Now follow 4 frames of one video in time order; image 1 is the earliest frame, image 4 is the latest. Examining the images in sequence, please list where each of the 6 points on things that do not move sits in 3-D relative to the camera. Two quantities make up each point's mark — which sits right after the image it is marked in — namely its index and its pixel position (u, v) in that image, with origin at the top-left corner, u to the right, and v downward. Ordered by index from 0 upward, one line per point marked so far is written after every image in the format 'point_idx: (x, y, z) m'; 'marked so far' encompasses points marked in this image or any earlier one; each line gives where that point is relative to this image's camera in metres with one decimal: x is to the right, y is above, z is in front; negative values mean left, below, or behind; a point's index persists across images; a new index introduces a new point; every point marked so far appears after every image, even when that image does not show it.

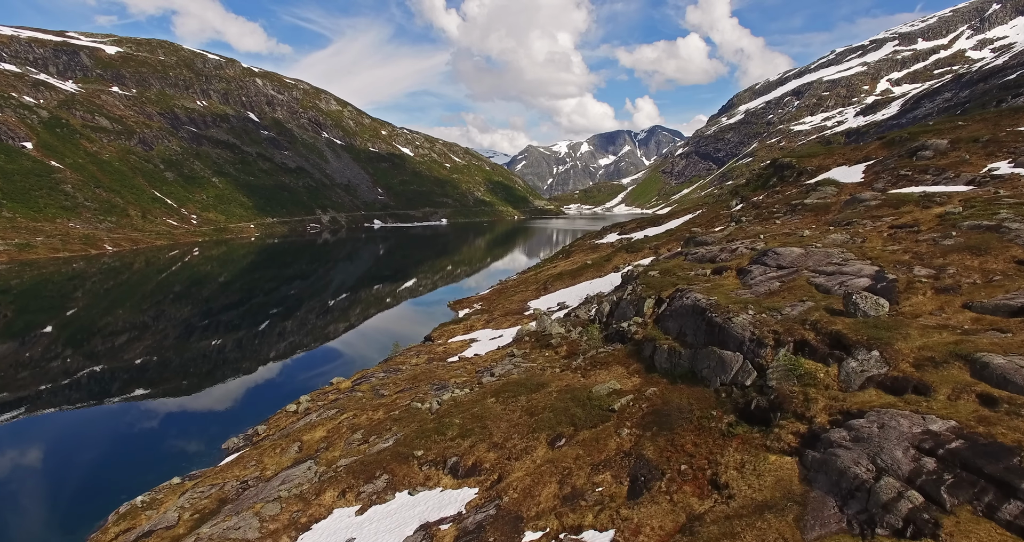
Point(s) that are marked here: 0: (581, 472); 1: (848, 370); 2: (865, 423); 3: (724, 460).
0: (+3.0, -8.8, +19.7) m
1: (+12.6, -3.7, +16.9) m
2: (+11.2, -4.8, +14.3) m
3: (+7.9, -7.0, +16.8) m
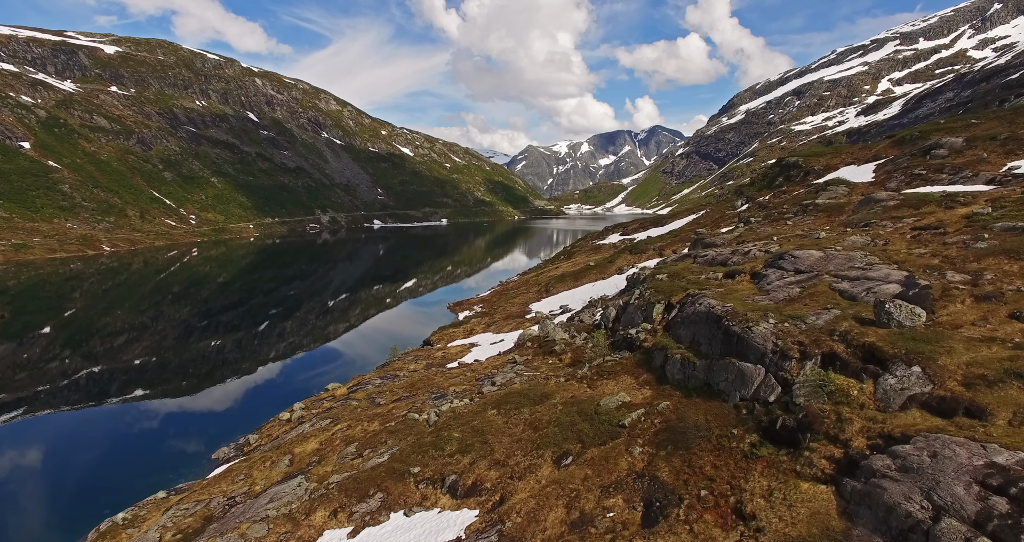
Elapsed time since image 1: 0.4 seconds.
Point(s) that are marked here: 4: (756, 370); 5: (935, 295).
0: (+3.1, -9.0, +18.2) m
1: (+12.7, -4.0, +15.4) m
2: (+11.3, -5.1, +12.7) m
3: (+8.0, -7.3, +15.2) m
4: (+10.3, -4.2, +19.1) m
5: (+17.6, -1.0, +18.8) m
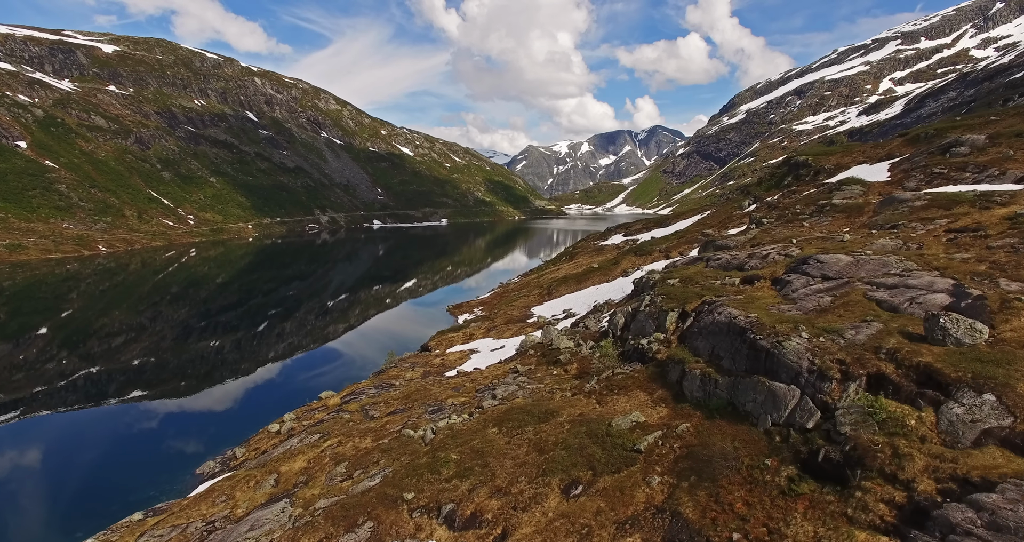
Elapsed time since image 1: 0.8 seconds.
0: (+3.3, -9.4, +16.1) m
1: (+12.9, -4.3, +13.3) m
2: (+11.5, -5.4, +10.6) m
3: (+8.2, -7.6, +13.1) m
4: (+10.5, -4.5, +17.0) m
5: (+17.8, -1.3, +16.7) m
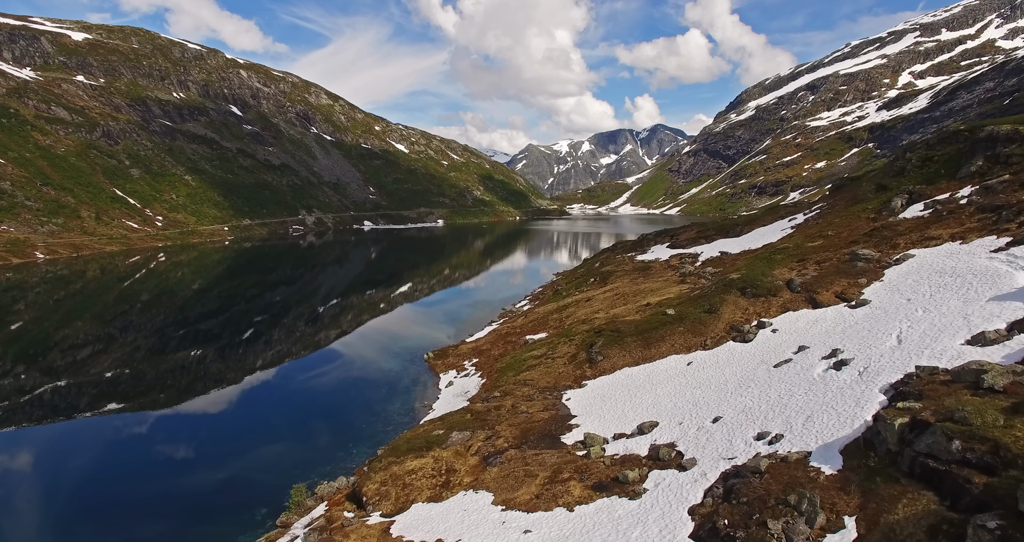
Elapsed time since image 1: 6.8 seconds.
0: (+4.6, -13.7, -12.8) m
1: (+14.2, -8.7, -15.6) m
2: (+12.8, -9.8, -18.3) m
3: (+9.5, -12.0, -15.8) m
4: (+11.8, -8.9, -11.9) m
5: (+19.1, -5.7, -12.2) m
